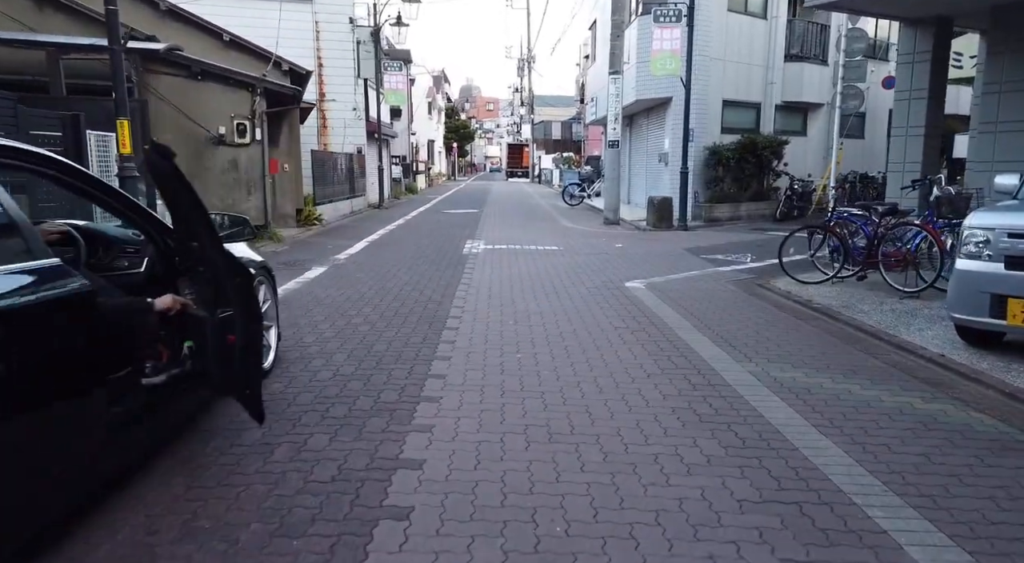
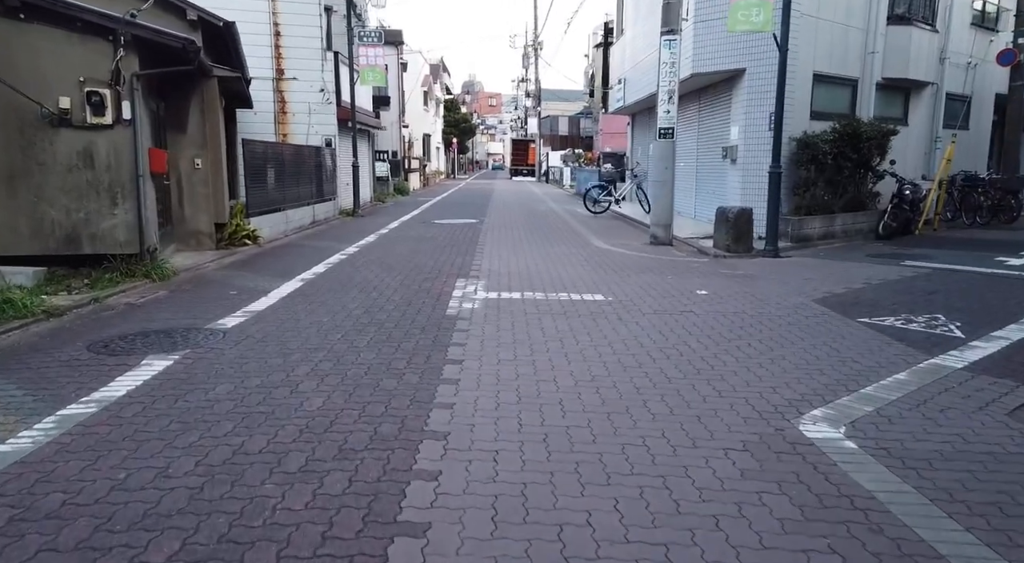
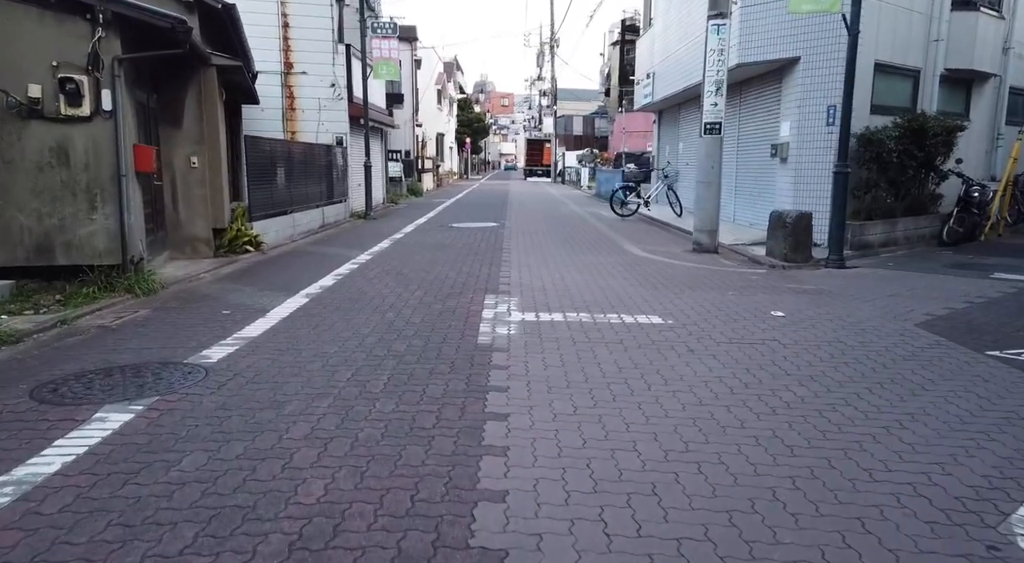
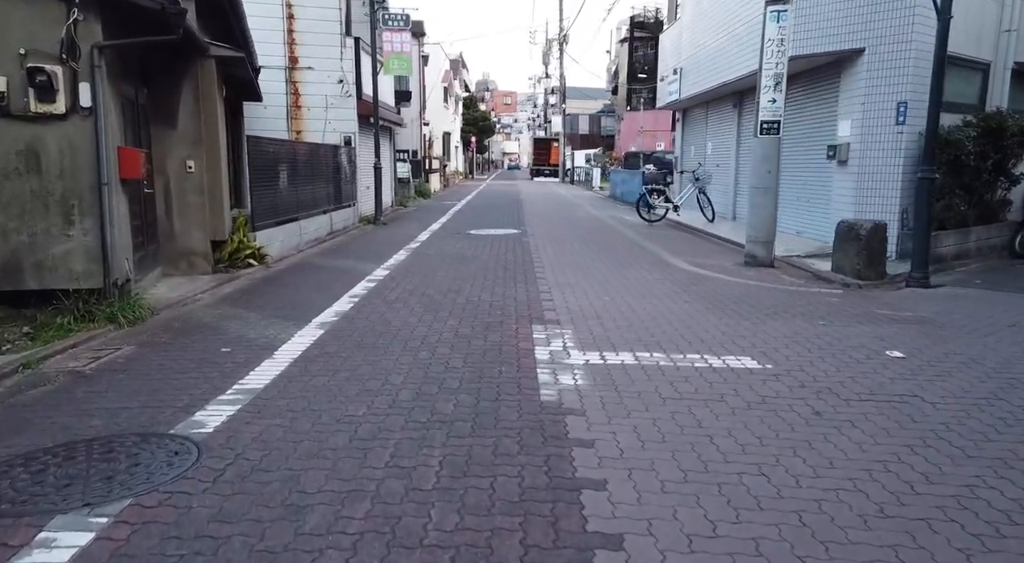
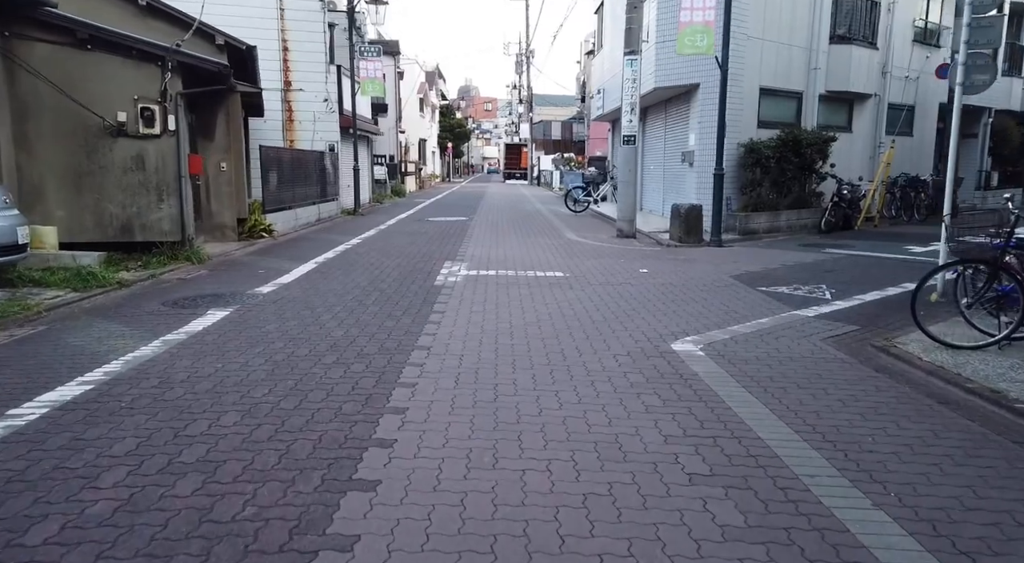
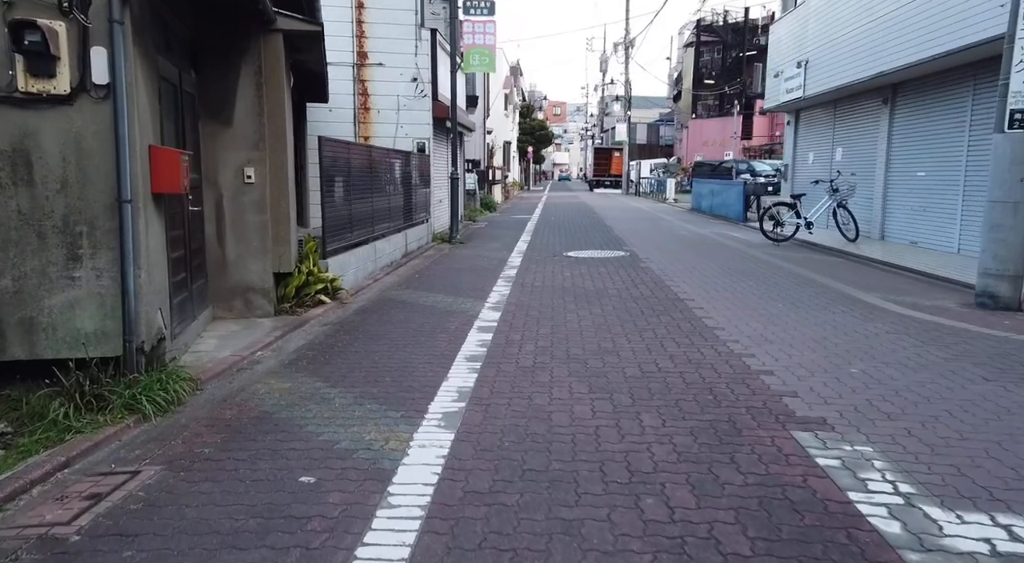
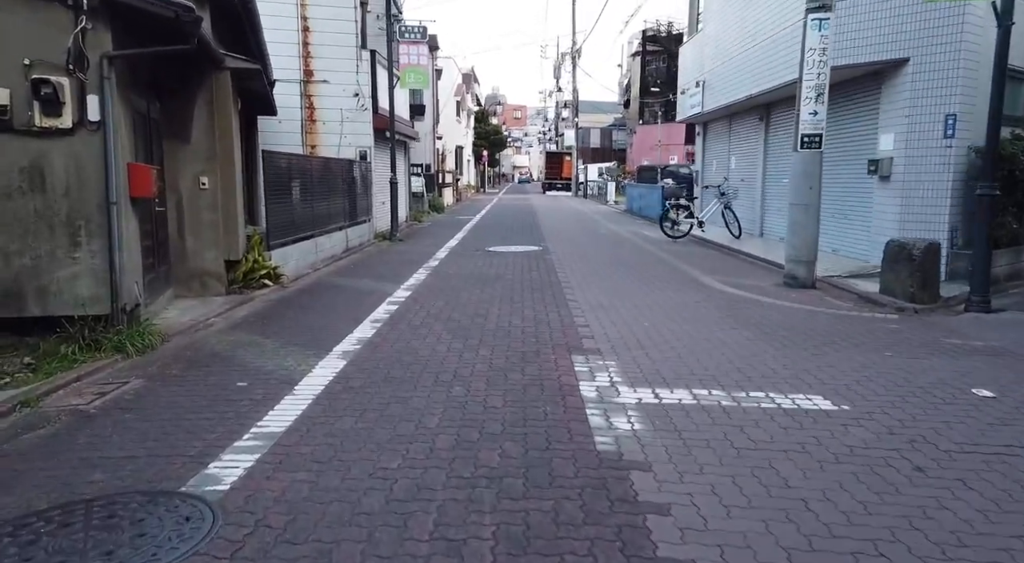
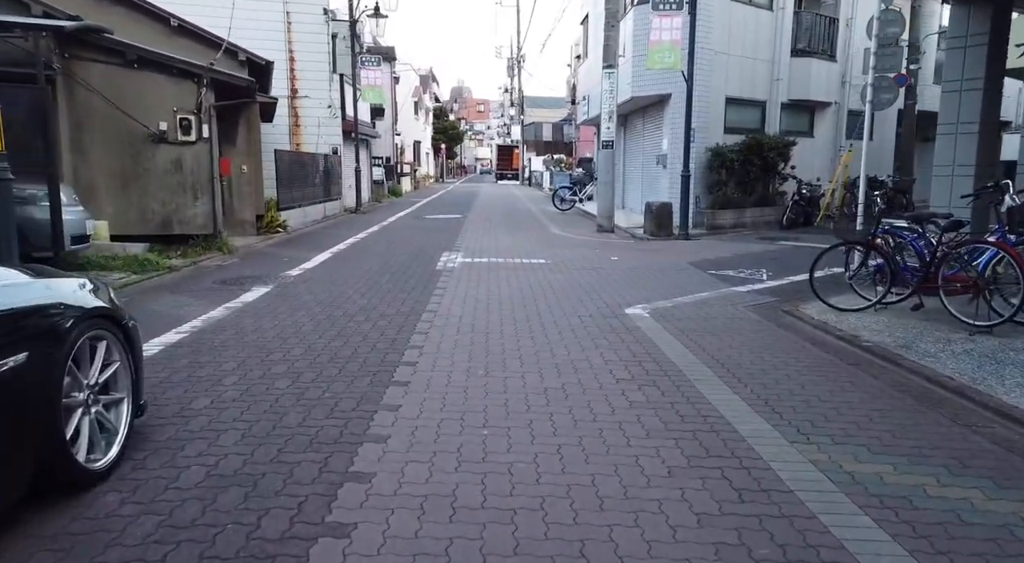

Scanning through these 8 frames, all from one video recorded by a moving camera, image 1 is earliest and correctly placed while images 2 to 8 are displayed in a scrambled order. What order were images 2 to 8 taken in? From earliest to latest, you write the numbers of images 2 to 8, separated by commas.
8, 5, 2, 3, 4, 7, 6
